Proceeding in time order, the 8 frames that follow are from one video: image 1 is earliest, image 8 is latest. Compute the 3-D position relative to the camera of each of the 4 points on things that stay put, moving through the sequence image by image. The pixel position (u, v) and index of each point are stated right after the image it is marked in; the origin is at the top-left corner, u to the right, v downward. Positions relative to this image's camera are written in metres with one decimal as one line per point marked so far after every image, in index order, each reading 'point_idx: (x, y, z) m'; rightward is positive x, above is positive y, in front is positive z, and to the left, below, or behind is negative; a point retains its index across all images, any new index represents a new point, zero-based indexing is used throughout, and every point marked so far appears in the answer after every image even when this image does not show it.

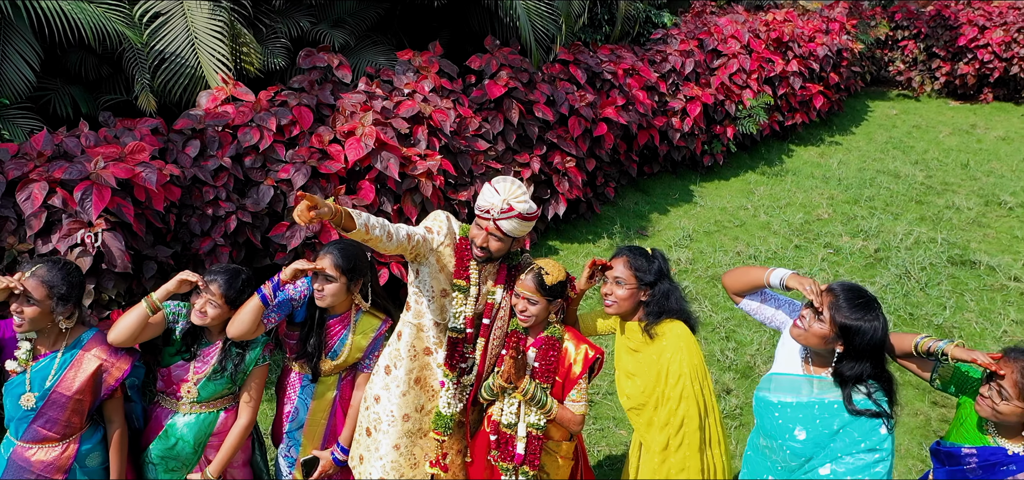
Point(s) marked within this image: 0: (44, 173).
0: (-1.0, +0.1, +2.6) m
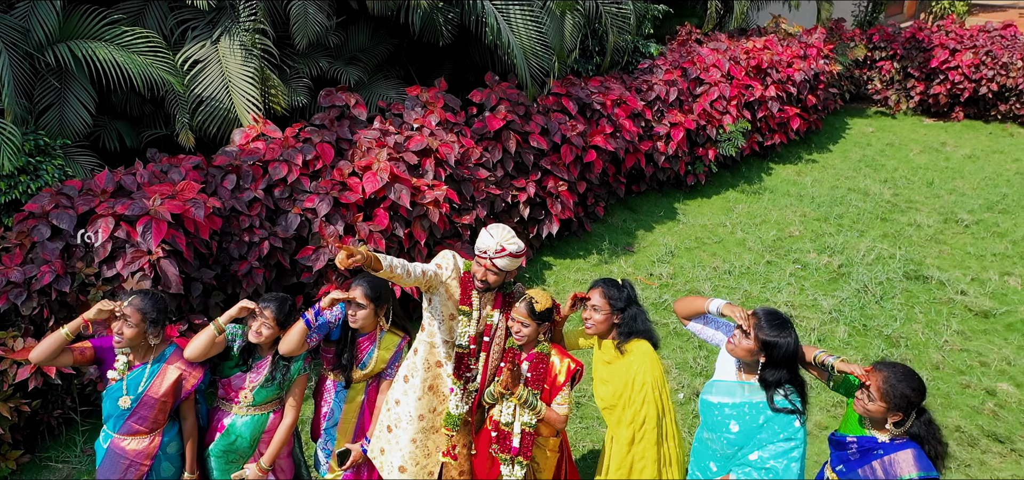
0: (-1.0, +0.1, +3.1) m
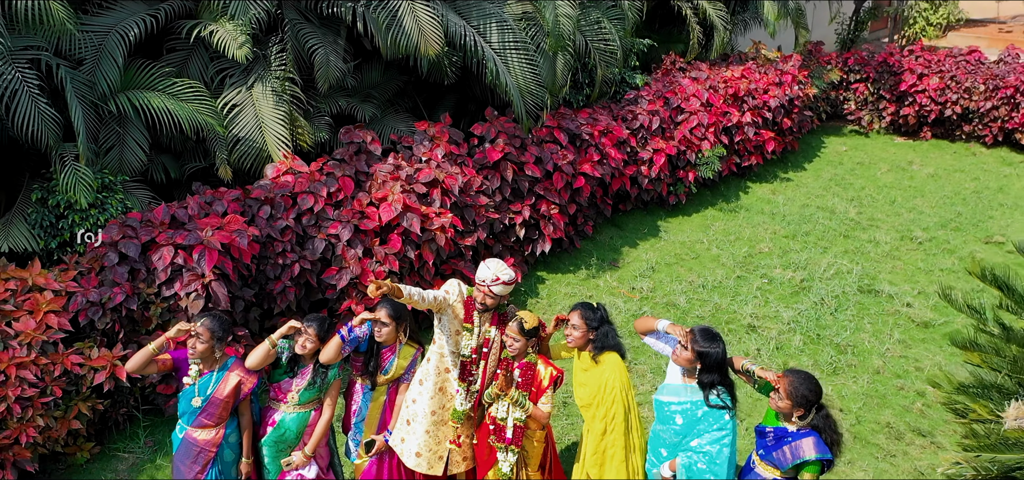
0: (-1.0, 0.0, +3.7) m
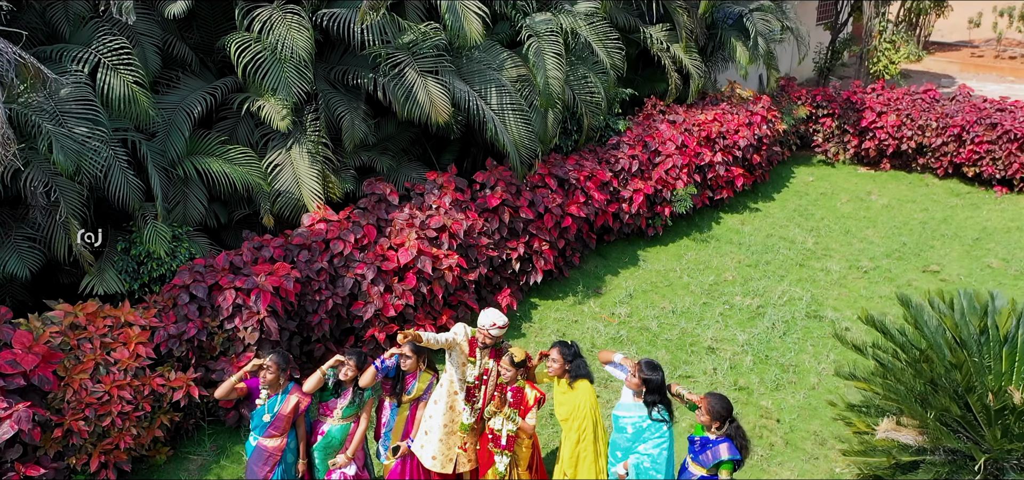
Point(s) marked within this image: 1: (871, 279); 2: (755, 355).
0: (-1.0, -0.2, +4.5) m
1: (+1.9, -0.2, +6.7) m
2: (+1.1, -0.5, +5.6) m
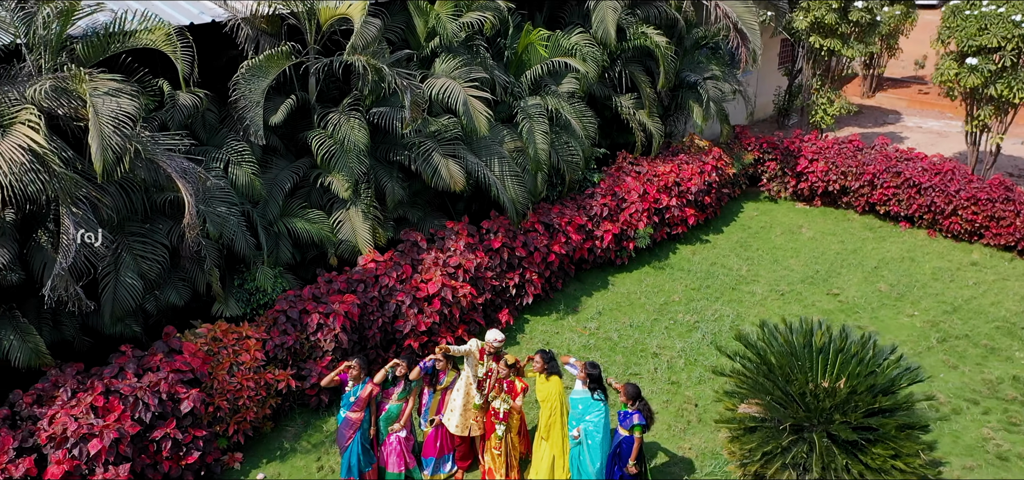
0: (-1.0, -0.4, +6.6) m
1: (+1.9, -0.4, +8.8) m
2: (+1.1, -0.7, +7.6) m
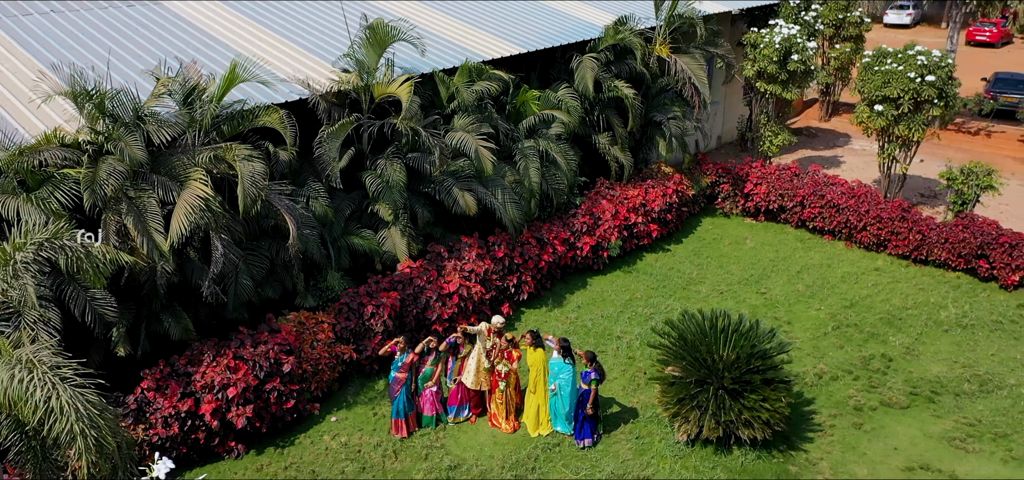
0: (-1.0, -0.5, +9.2) m
1: (+1.9, -0.5, +11.3) m
2: (+1.0, -0.8, +10.2) m
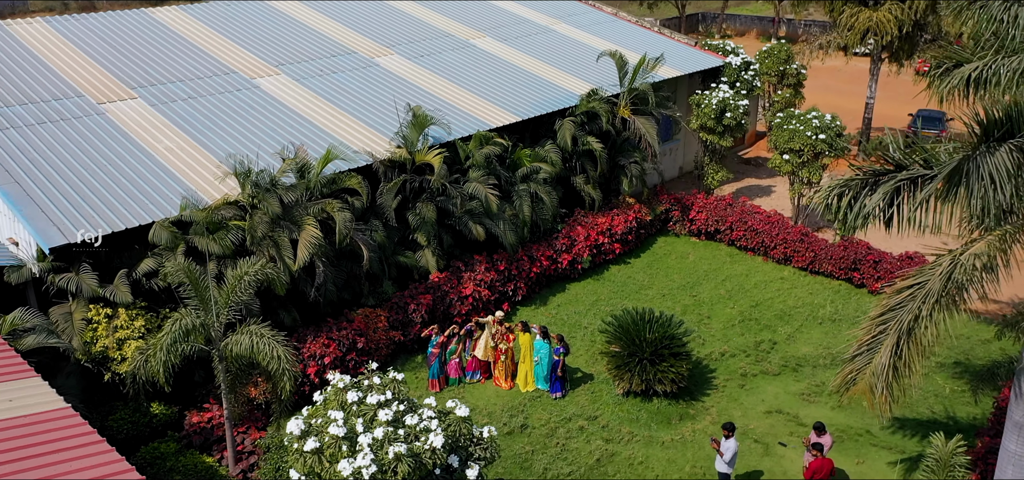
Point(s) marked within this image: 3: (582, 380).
0: (-1.1, -0.7, +13.4) m
1: (+1.9, -0.7, +15.6) m
2: (+1.0, -1.0, +14.4) m
3: (+0.7, -1.4, +12.8) m
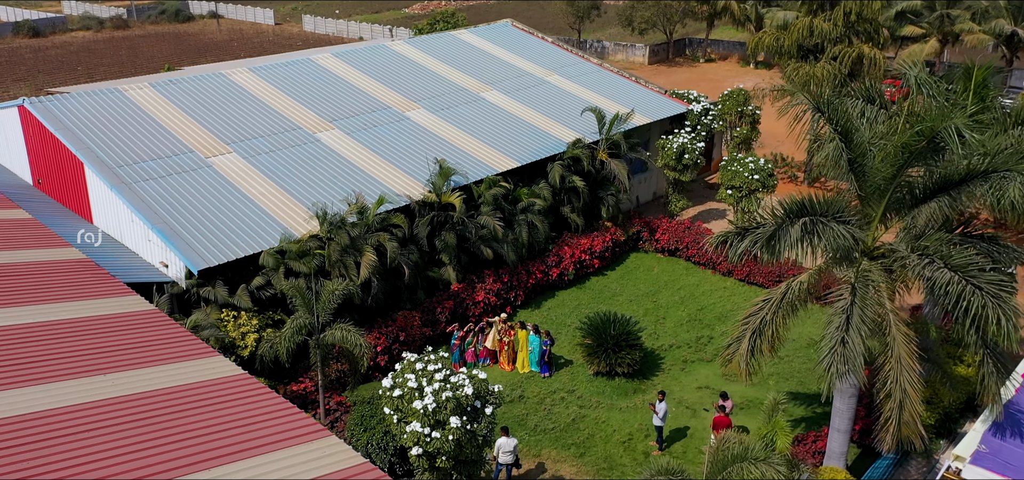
0: (-1.1, -0.9, +18.0) m
1: (+1.9, -1.0, +20.1) m
2: (+1.0, -1.3, +19.0) m
3: (+0.7, -1.7, +17.3) m
